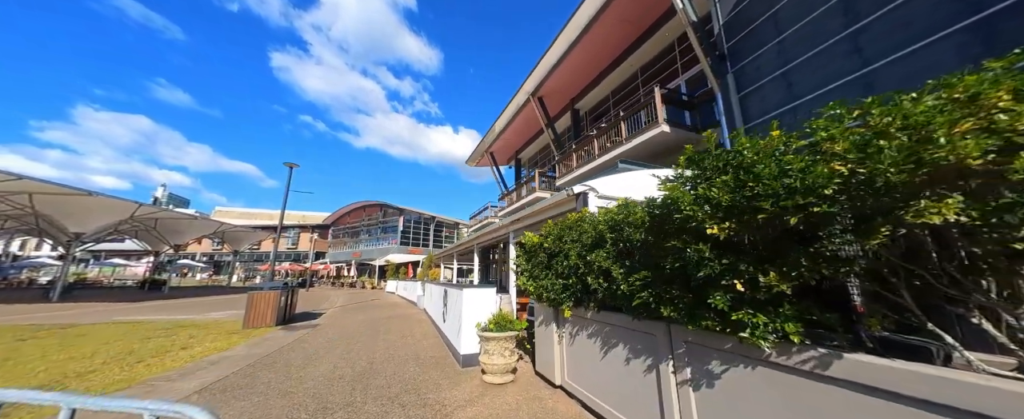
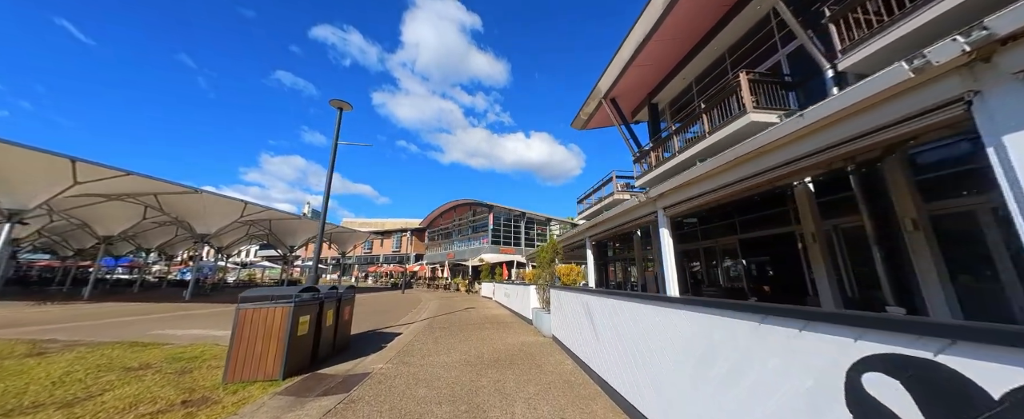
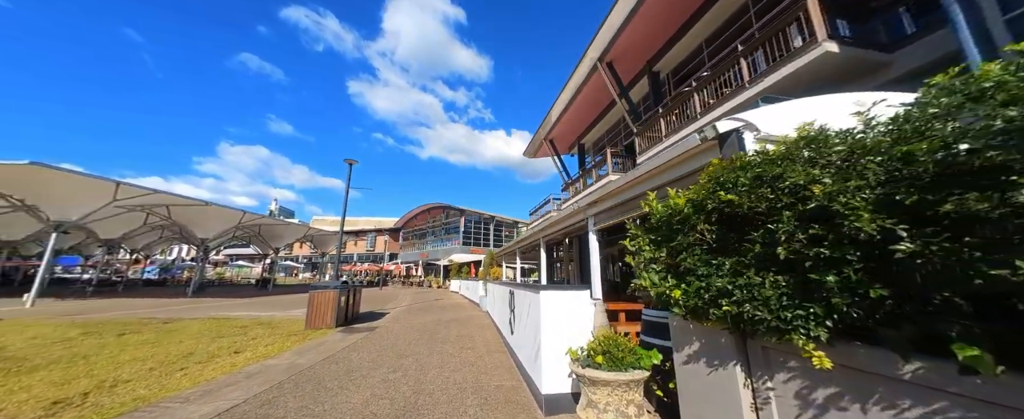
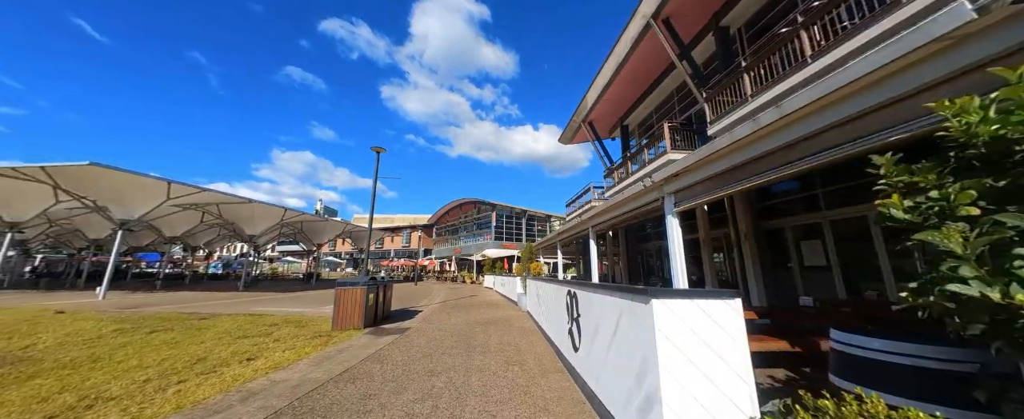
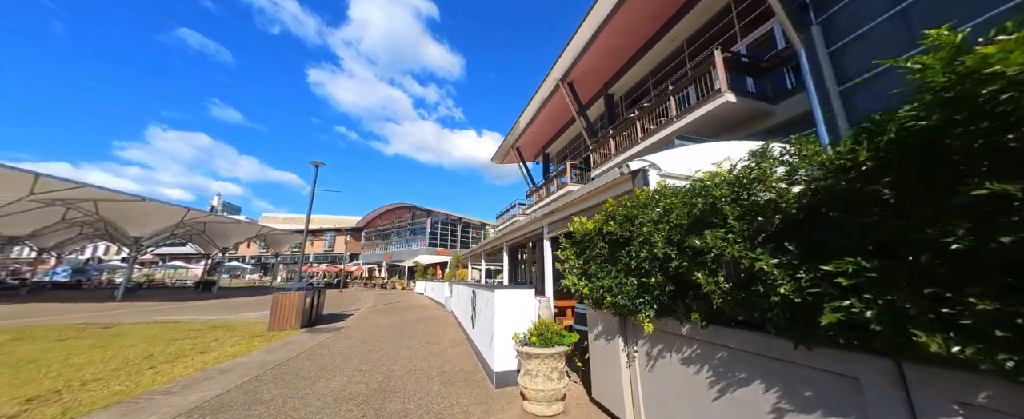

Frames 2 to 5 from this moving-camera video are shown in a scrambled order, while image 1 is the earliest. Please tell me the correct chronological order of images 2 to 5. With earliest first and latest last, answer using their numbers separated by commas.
5, 3, 4, 2
